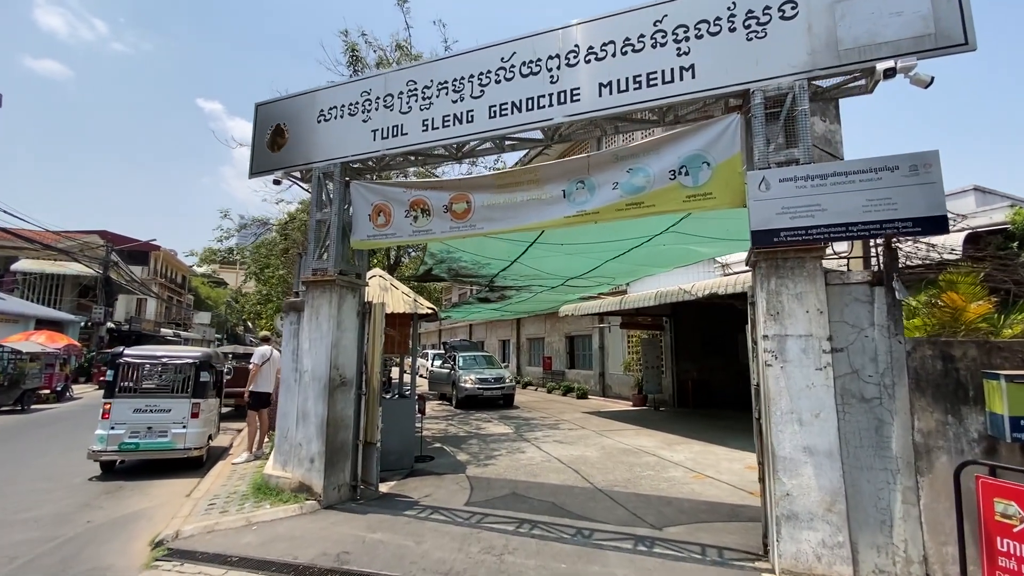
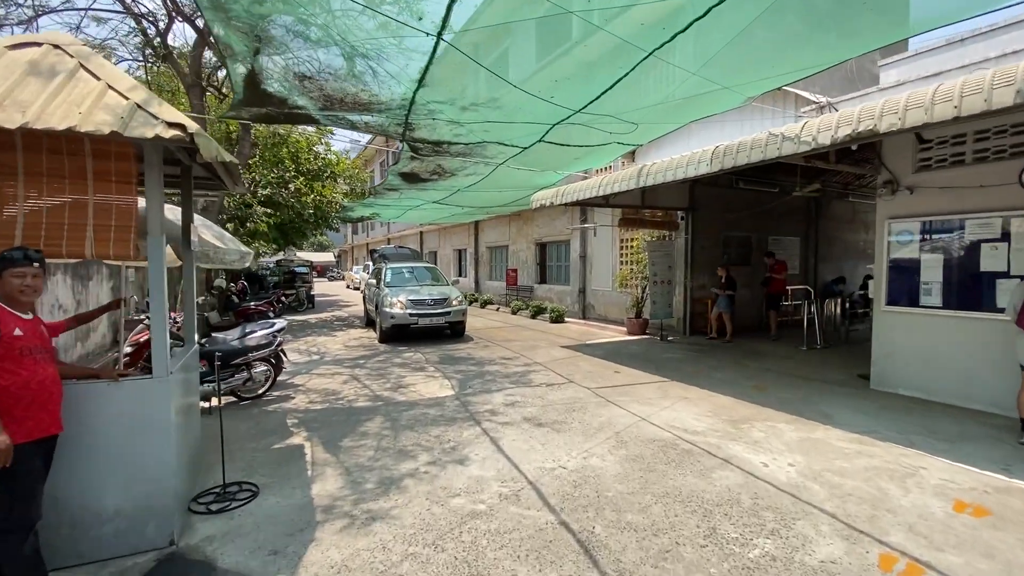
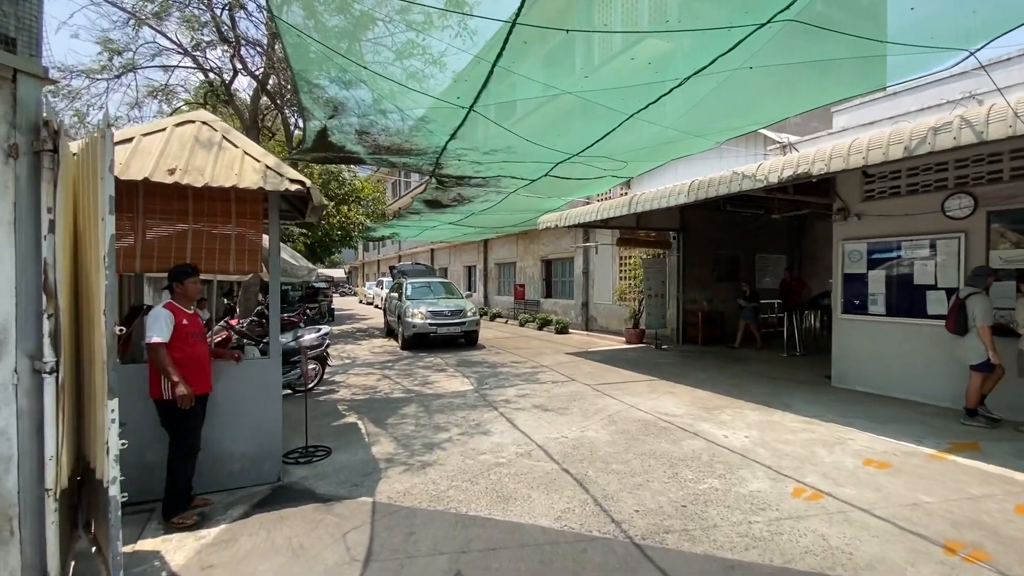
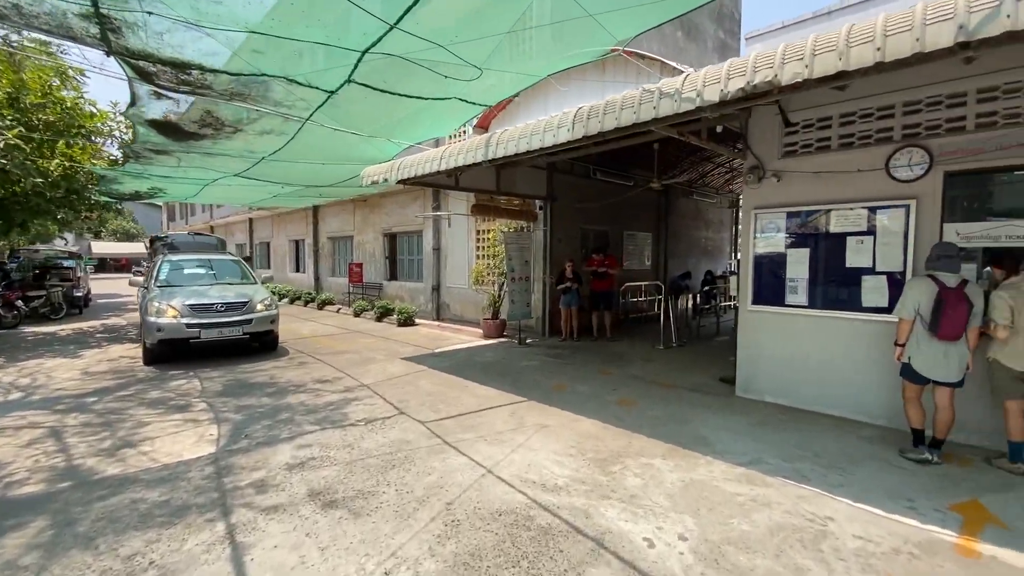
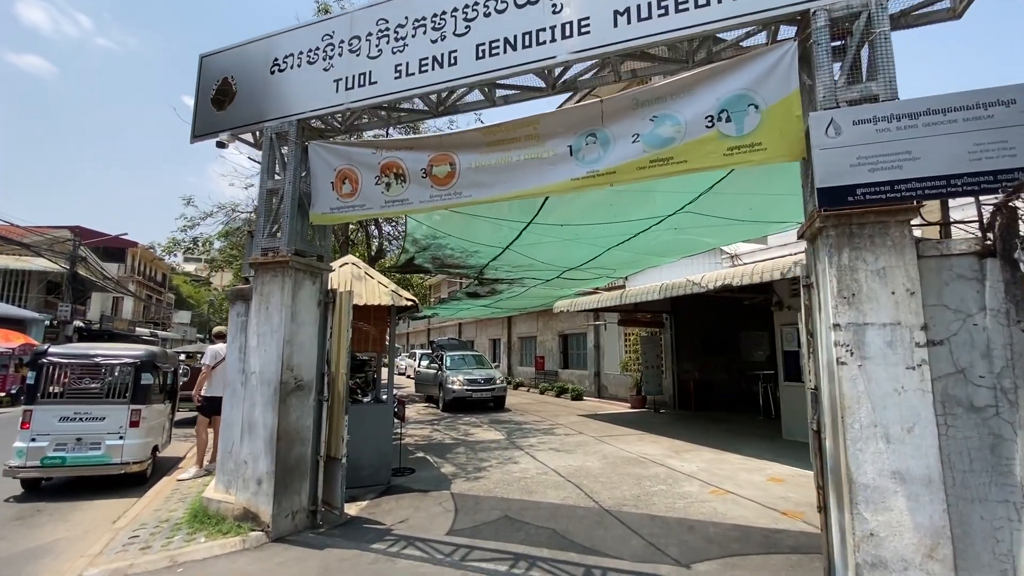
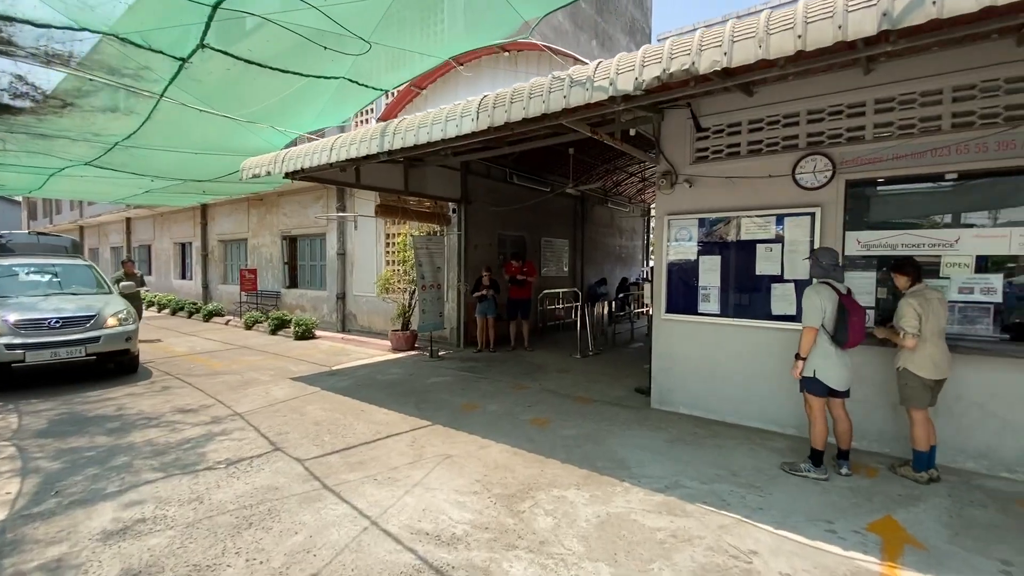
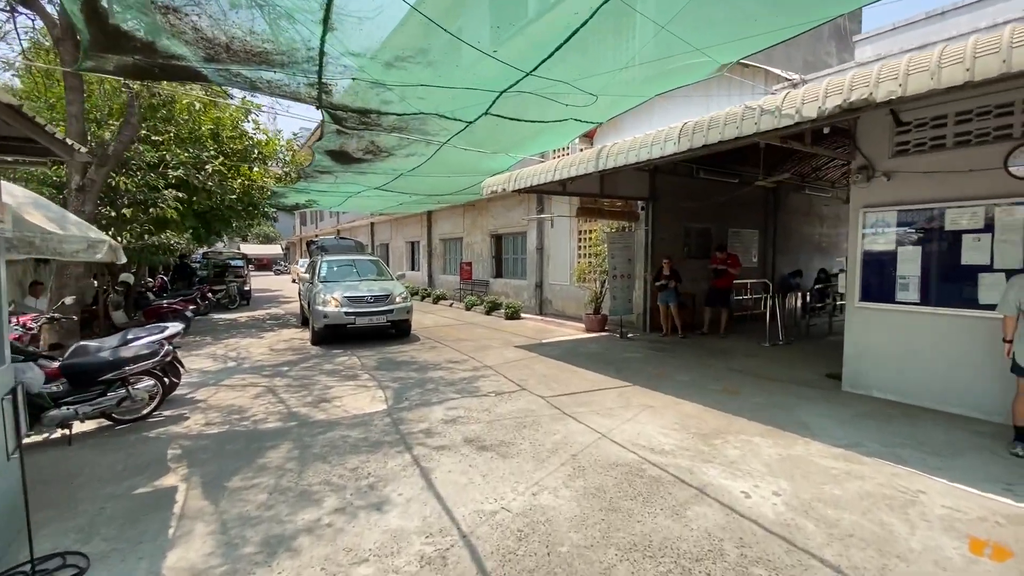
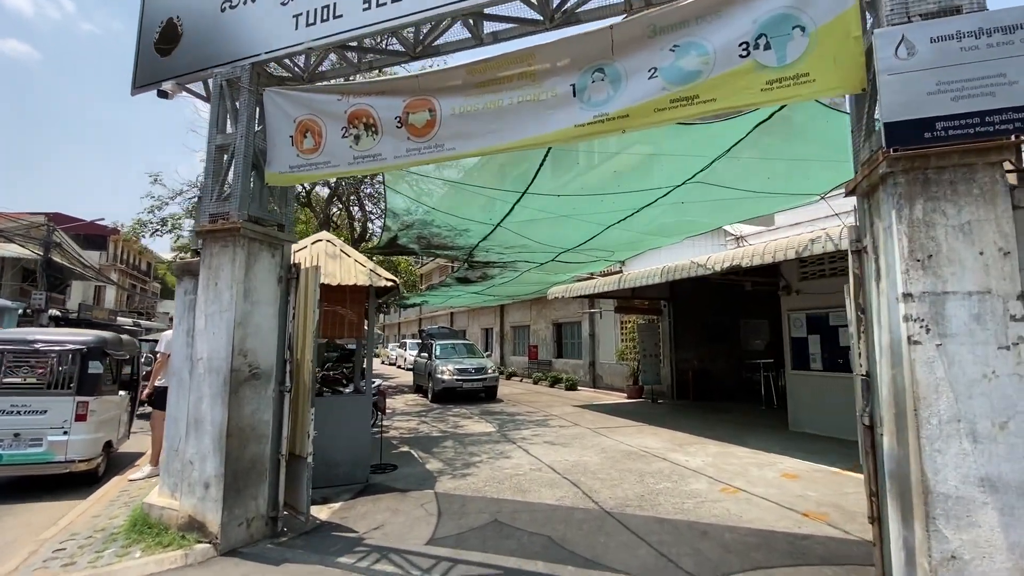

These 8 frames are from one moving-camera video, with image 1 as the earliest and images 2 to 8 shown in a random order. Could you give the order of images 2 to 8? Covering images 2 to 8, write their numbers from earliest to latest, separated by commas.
5, 8, 3, 2, 7, 4, 6
